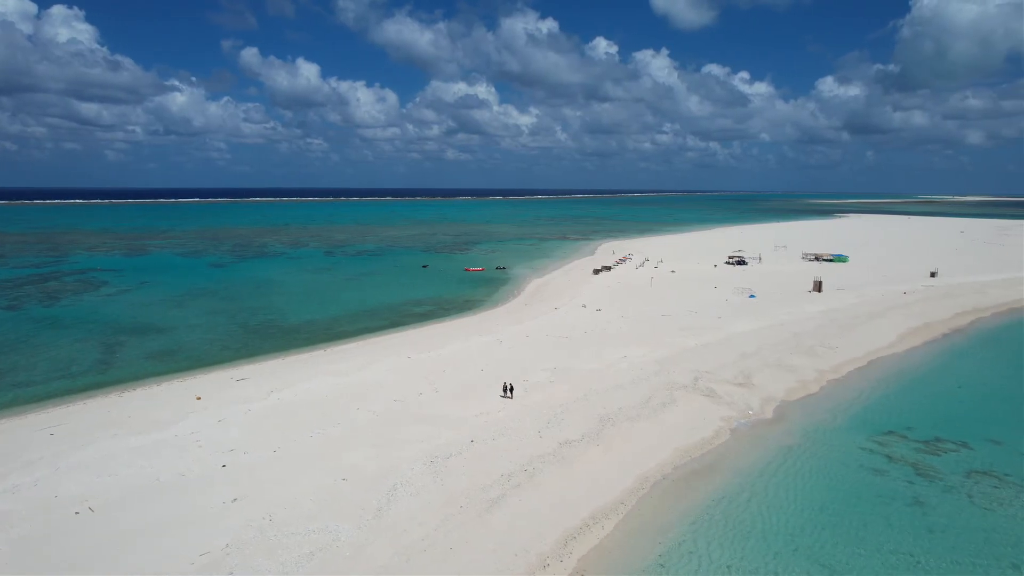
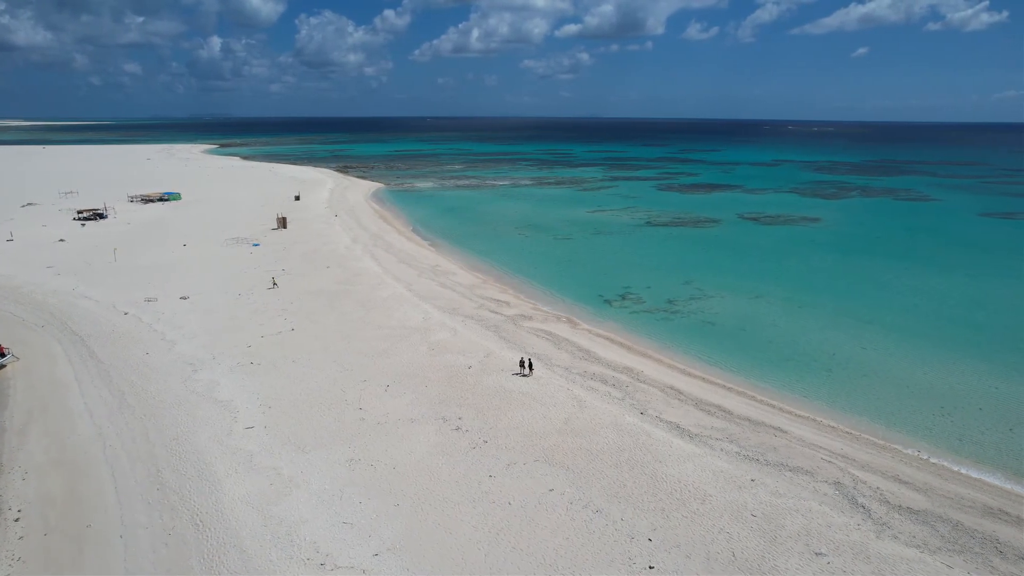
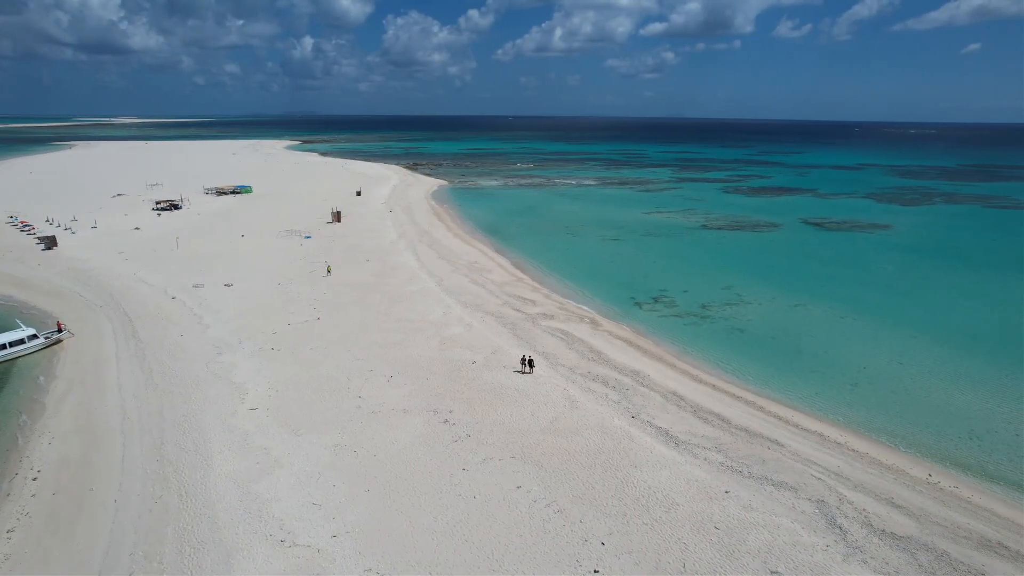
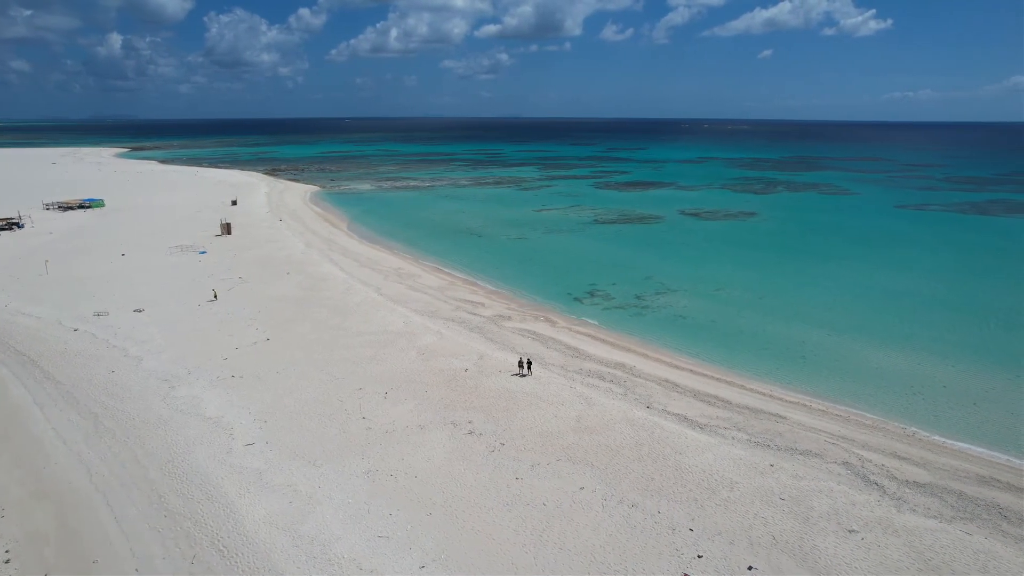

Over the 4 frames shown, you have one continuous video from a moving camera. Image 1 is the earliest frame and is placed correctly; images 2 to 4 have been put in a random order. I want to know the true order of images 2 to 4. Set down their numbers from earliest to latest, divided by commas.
3, 2, 4
